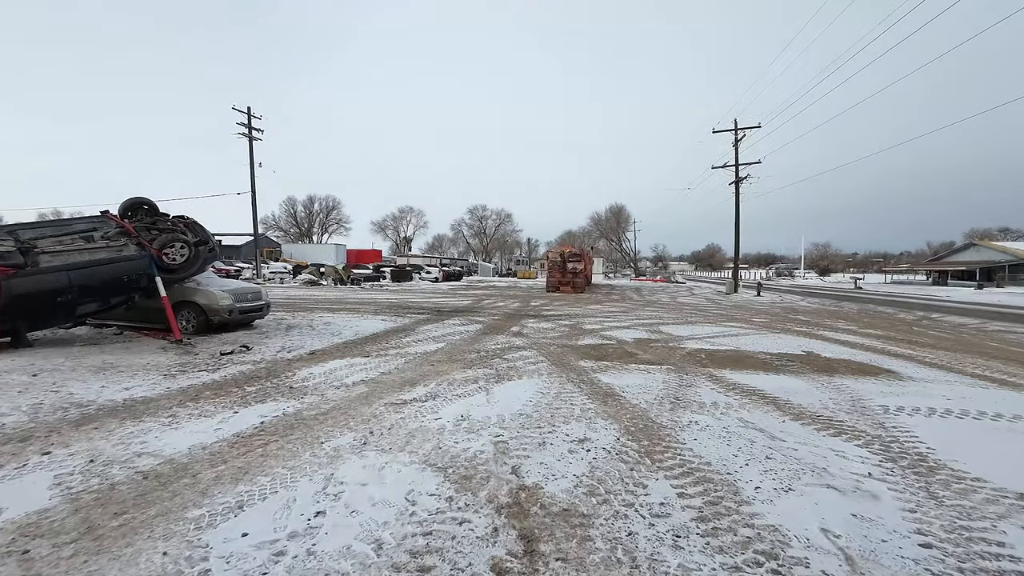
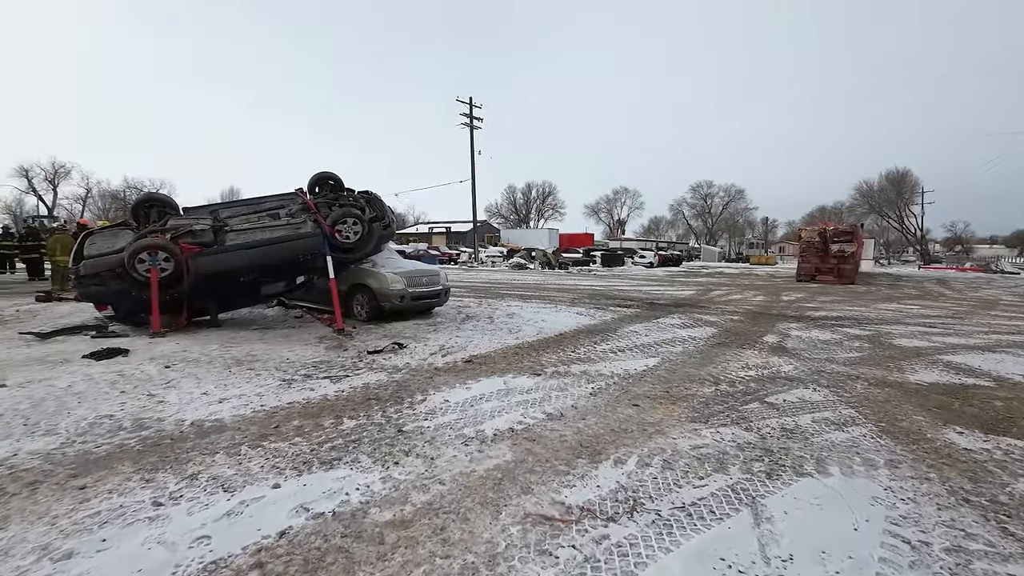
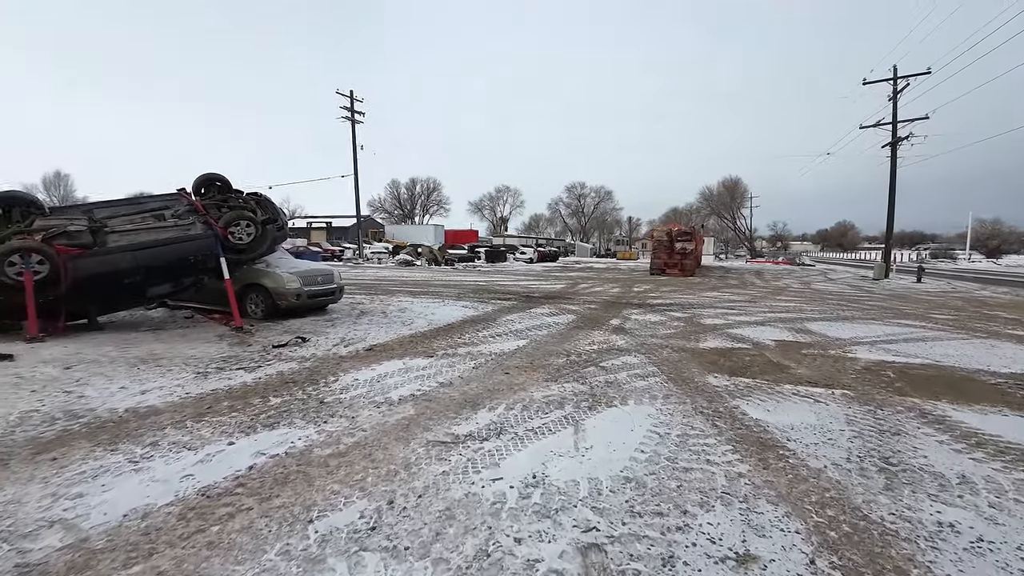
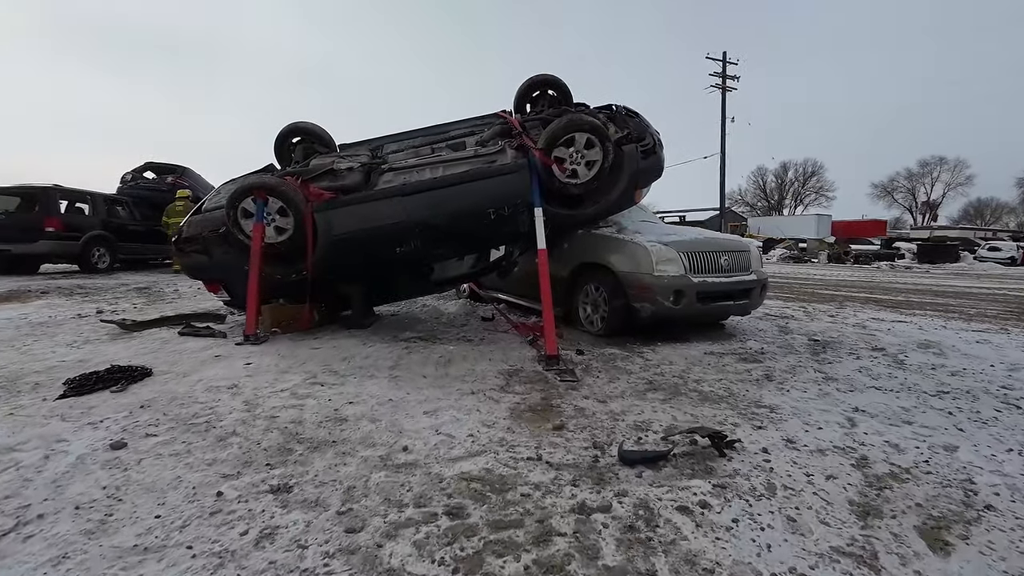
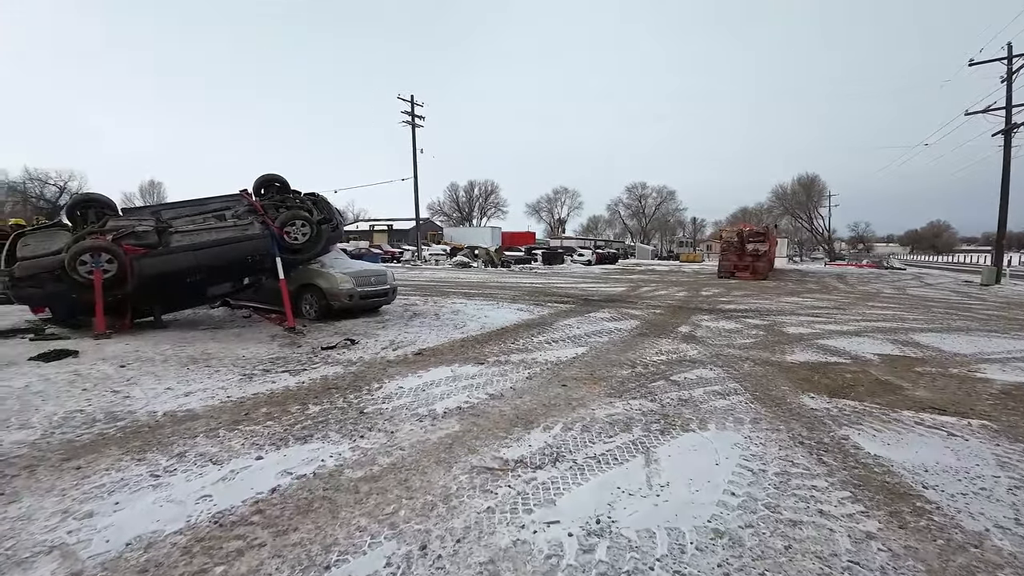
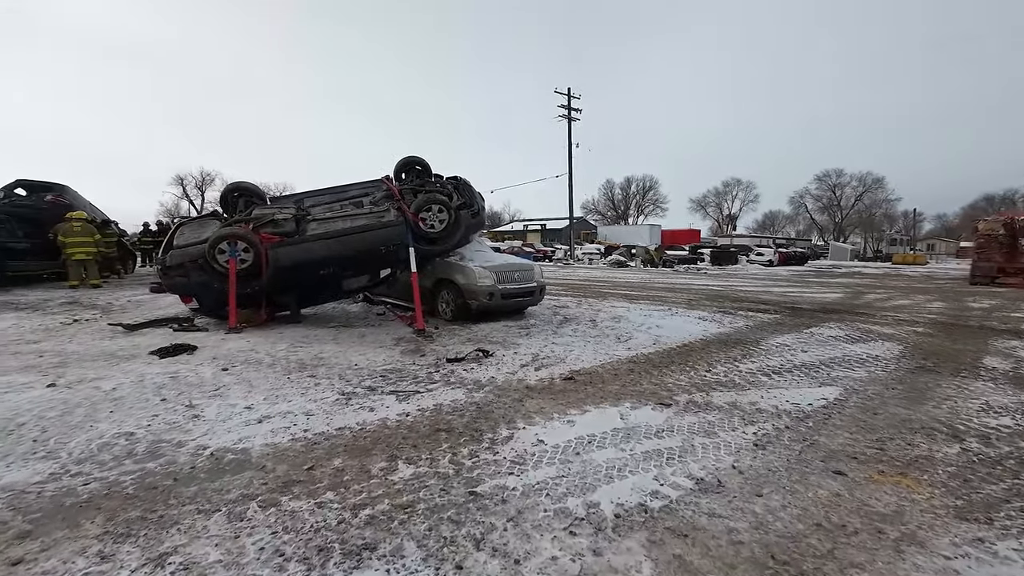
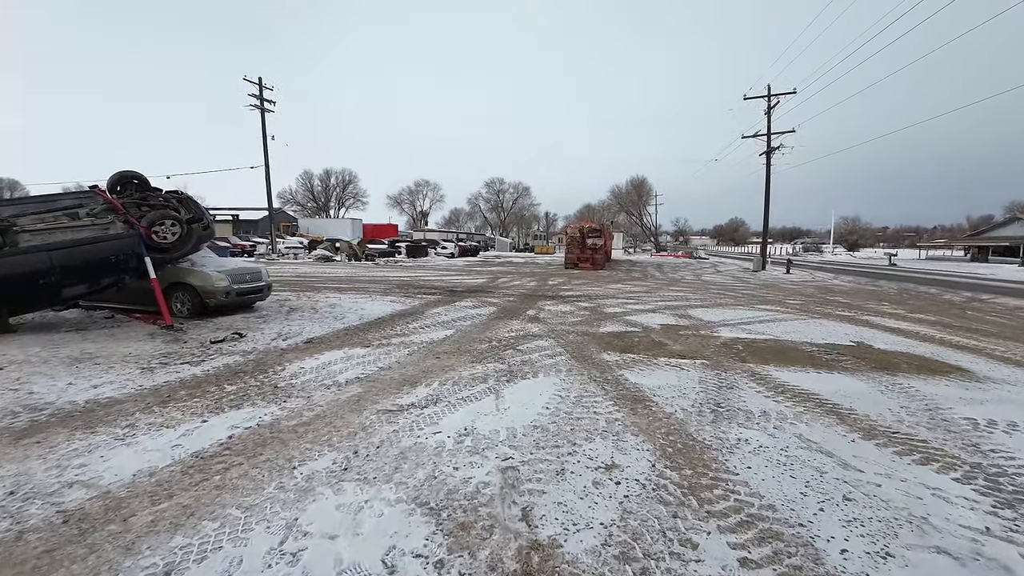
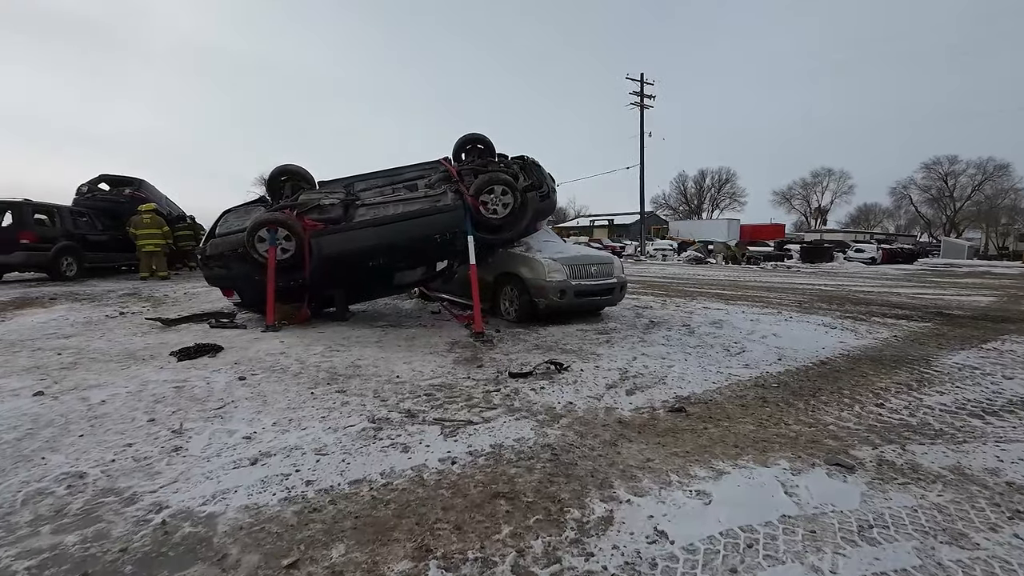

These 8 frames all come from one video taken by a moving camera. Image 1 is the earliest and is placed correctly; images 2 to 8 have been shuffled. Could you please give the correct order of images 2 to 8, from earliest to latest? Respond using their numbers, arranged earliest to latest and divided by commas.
7, 3, 5, 2, 6, 8, 4
